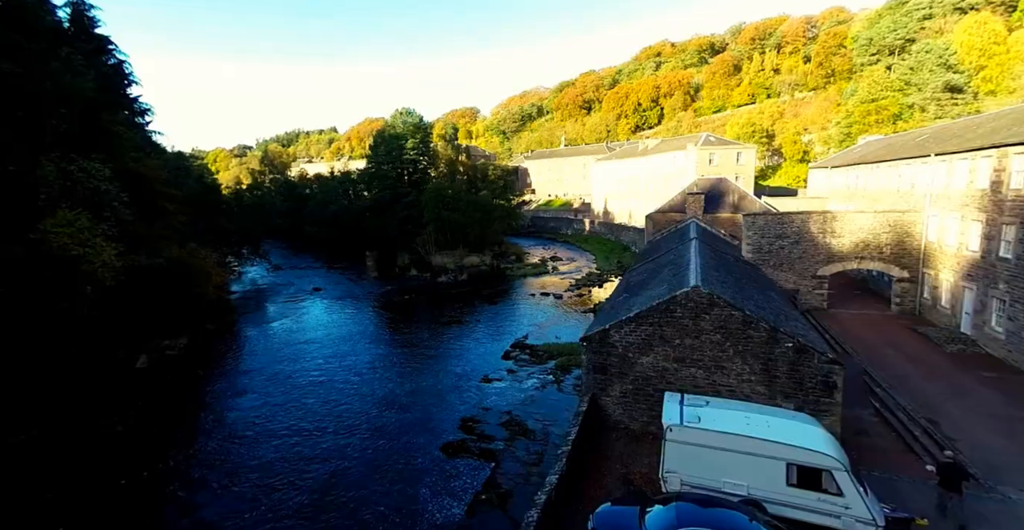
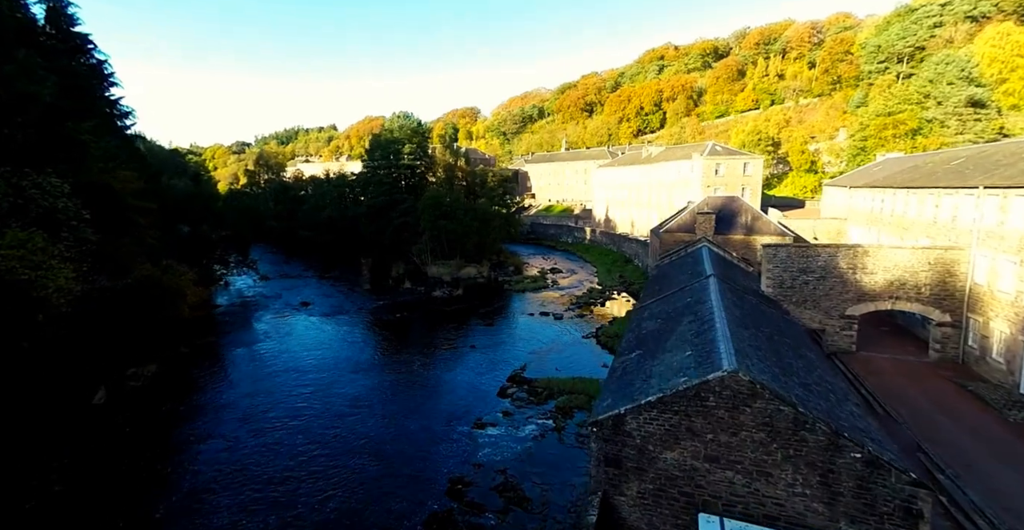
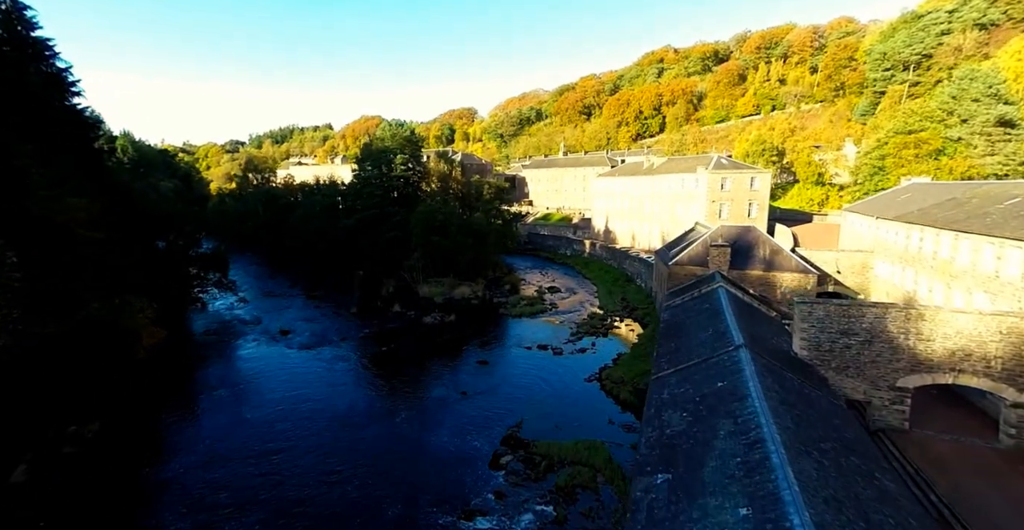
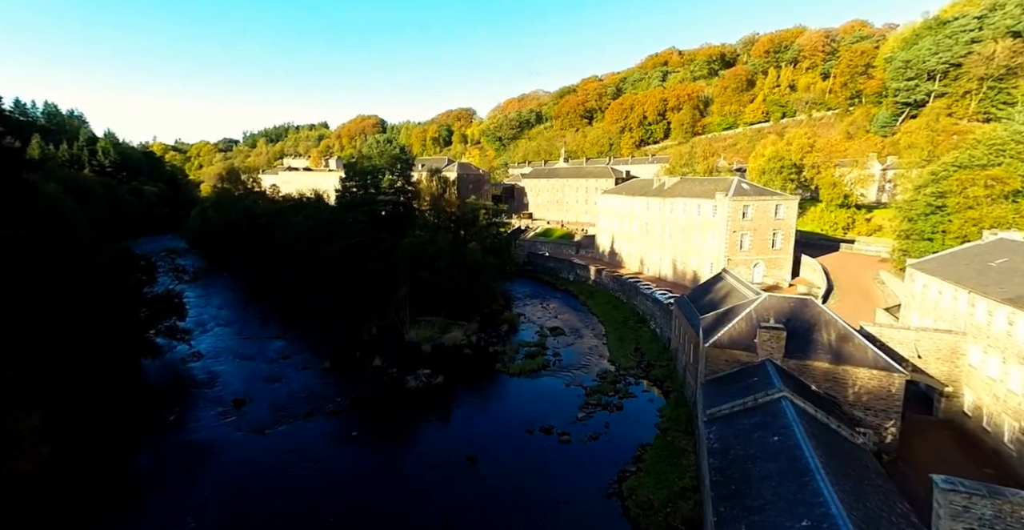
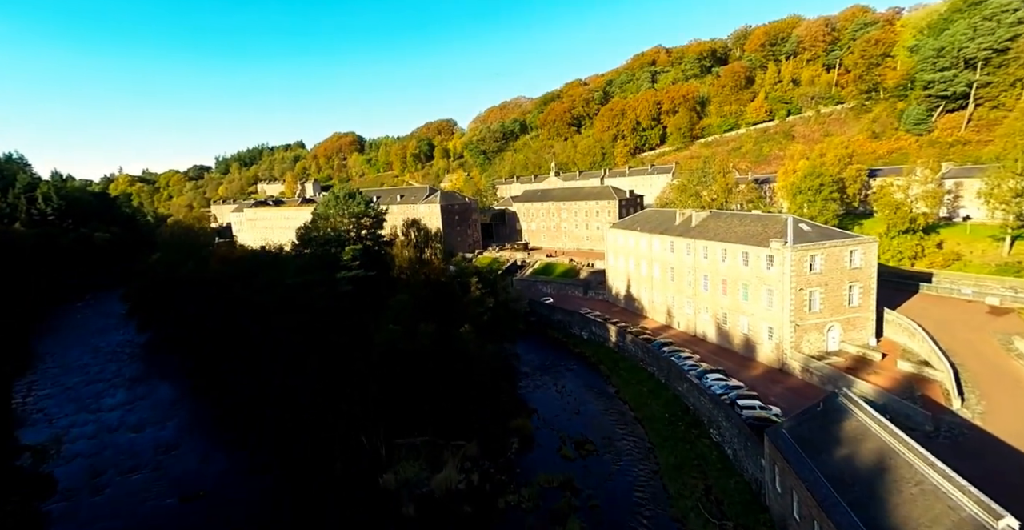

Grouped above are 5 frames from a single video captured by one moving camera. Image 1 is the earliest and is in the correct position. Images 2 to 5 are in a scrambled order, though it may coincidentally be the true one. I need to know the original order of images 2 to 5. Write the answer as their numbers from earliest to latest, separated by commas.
2, 3, 4, 5
